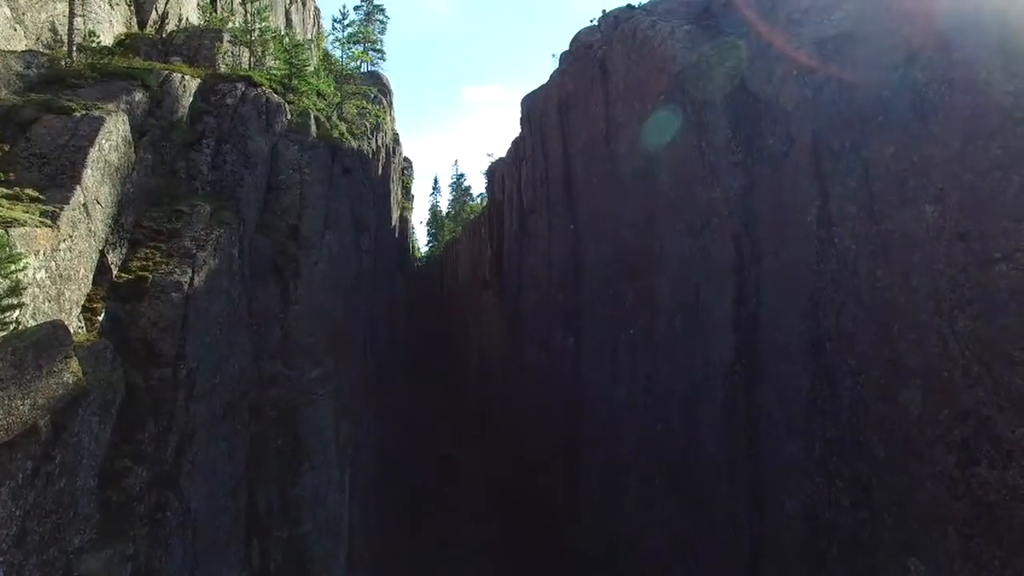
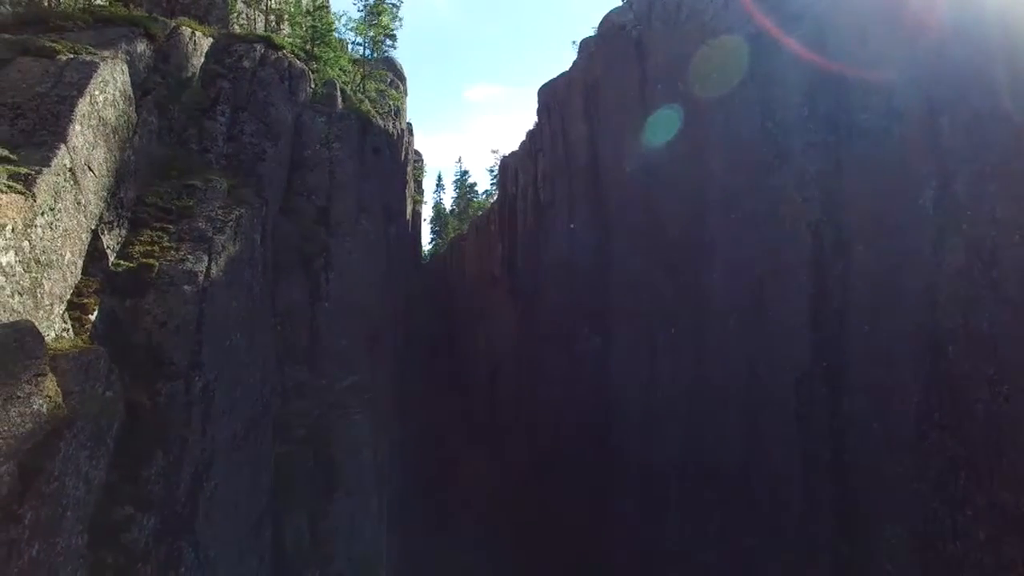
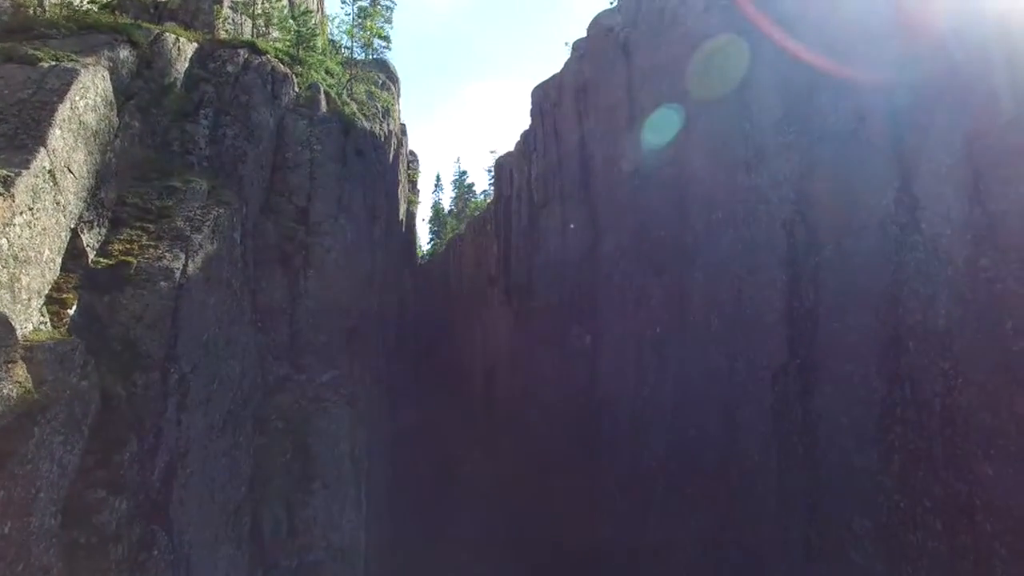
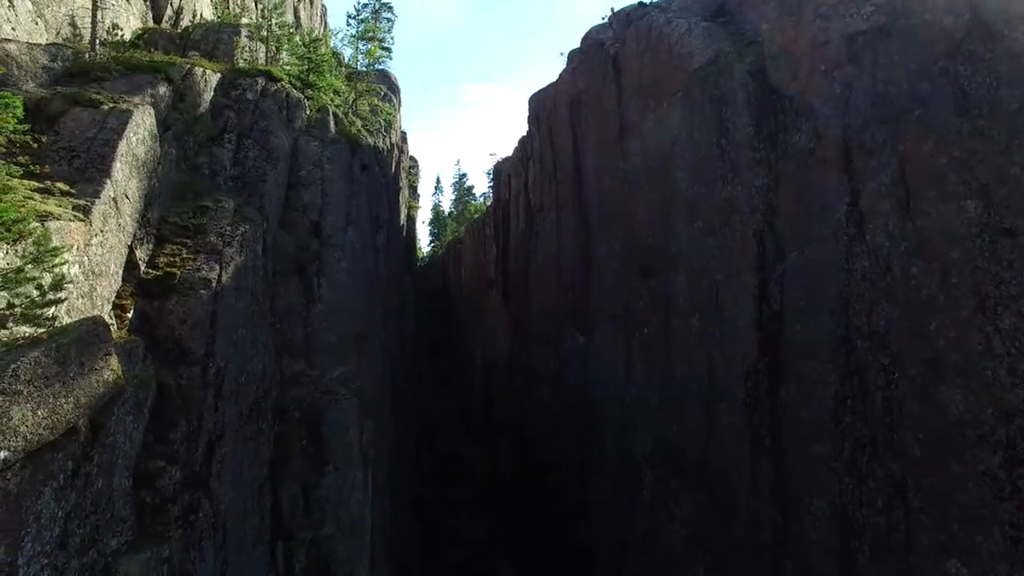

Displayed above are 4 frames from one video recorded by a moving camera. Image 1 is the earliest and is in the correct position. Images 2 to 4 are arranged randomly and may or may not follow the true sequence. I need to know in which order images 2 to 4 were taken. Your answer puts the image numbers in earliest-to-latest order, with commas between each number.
4, 3, 2
